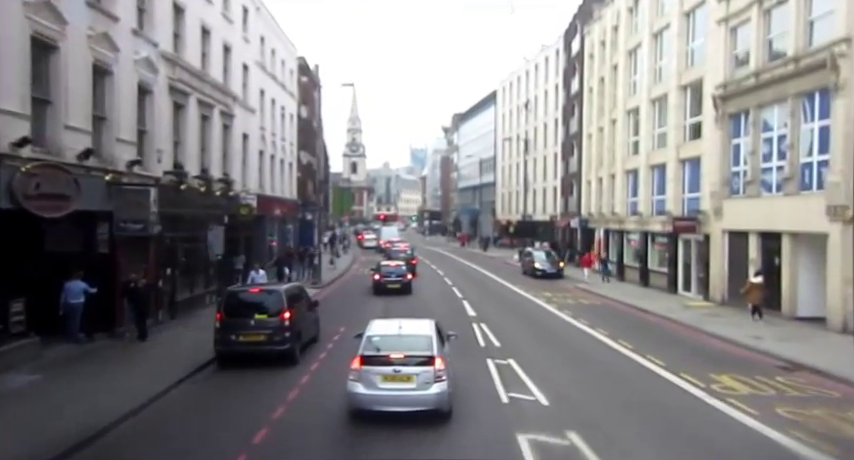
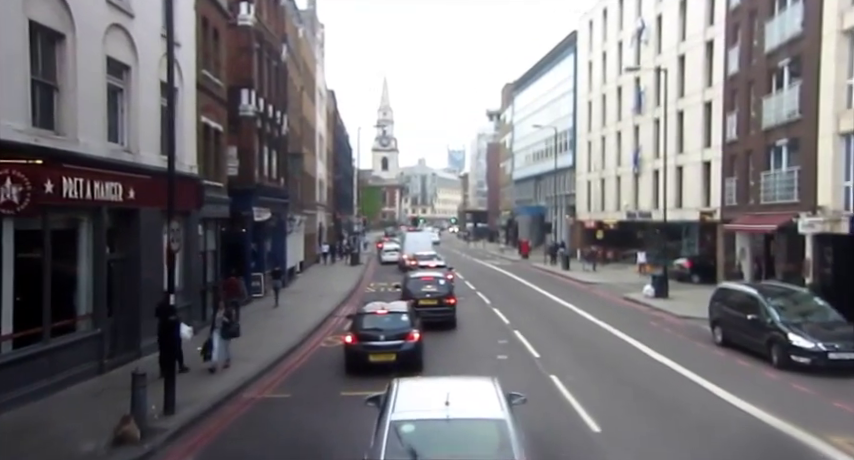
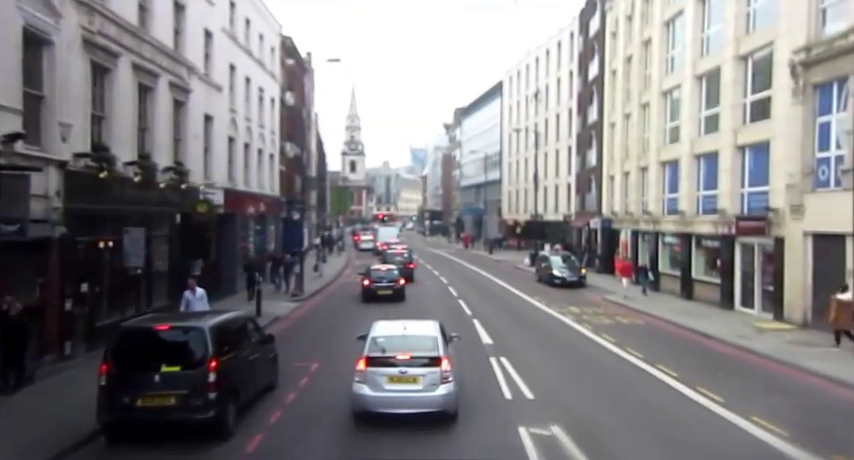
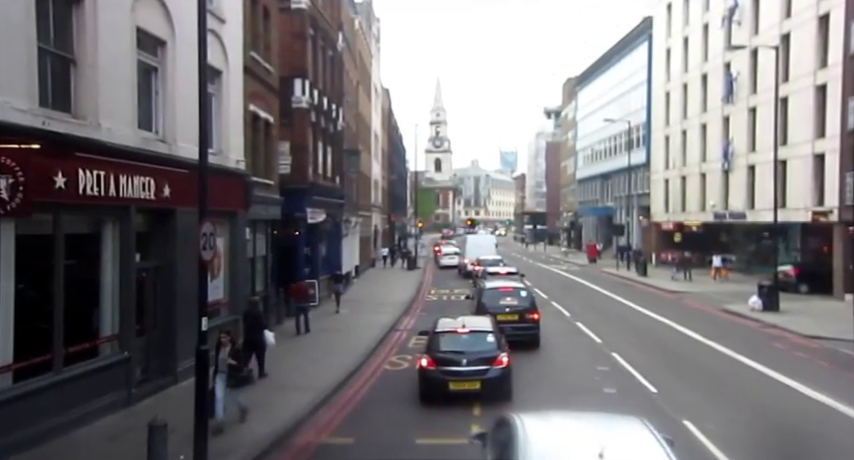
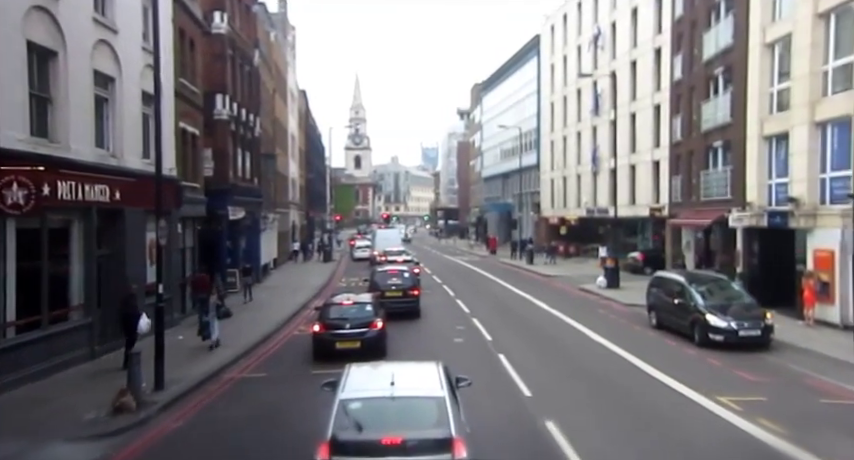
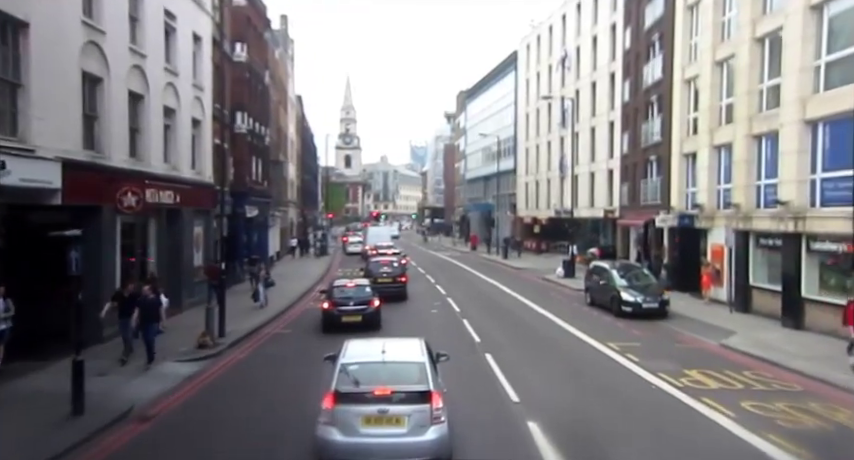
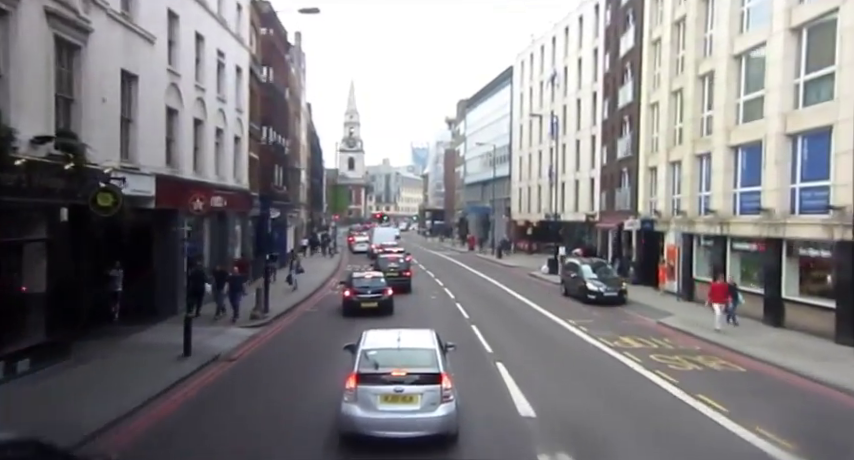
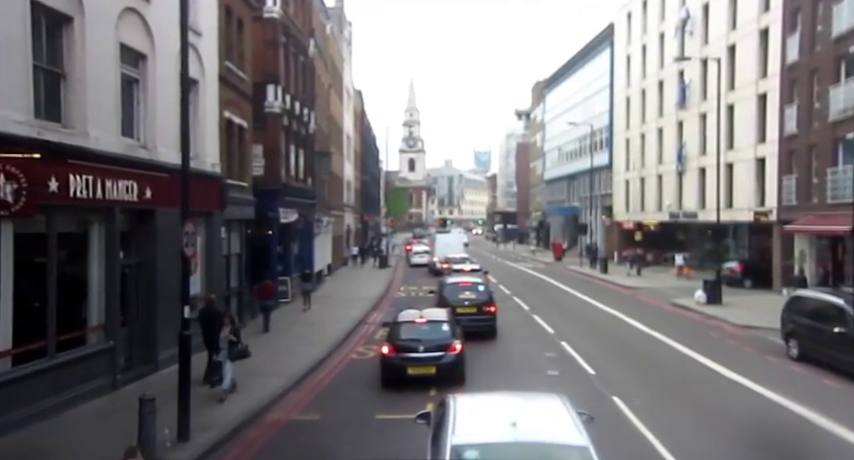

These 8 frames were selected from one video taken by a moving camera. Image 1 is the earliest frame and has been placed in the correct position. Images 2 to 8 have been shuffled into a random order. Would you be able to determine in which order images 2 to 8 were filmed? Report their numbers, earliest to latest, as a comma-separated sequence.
3, 7, 6, 5, 2, 8, 4
